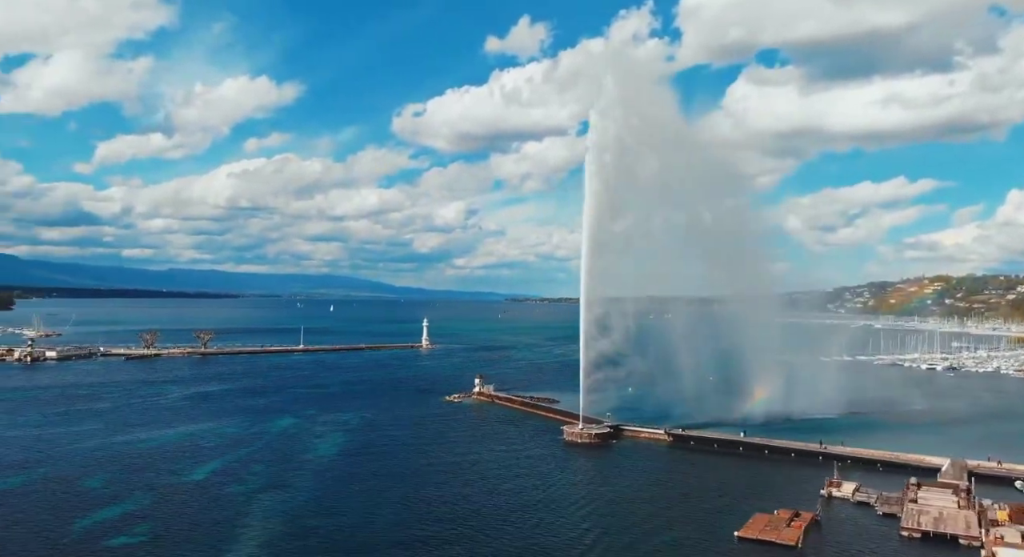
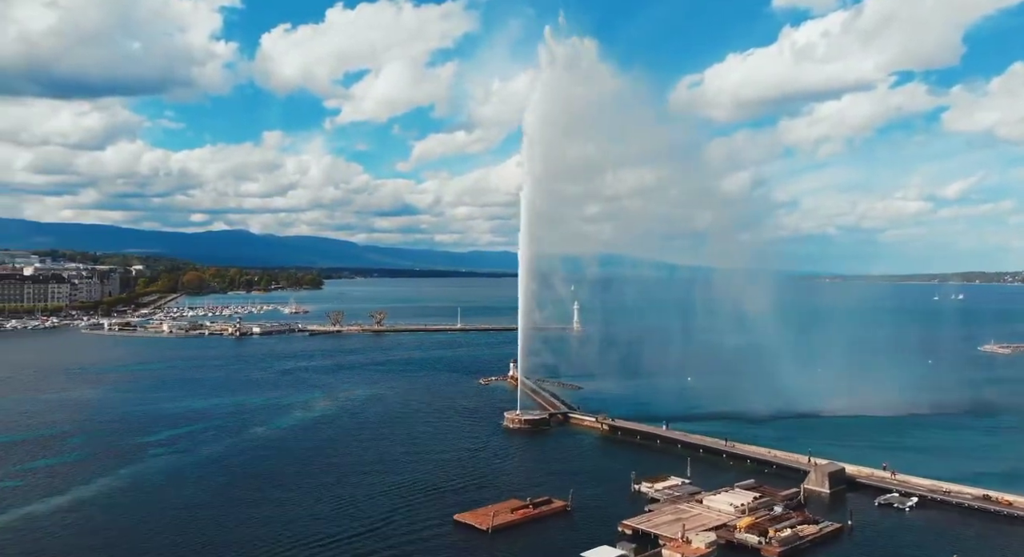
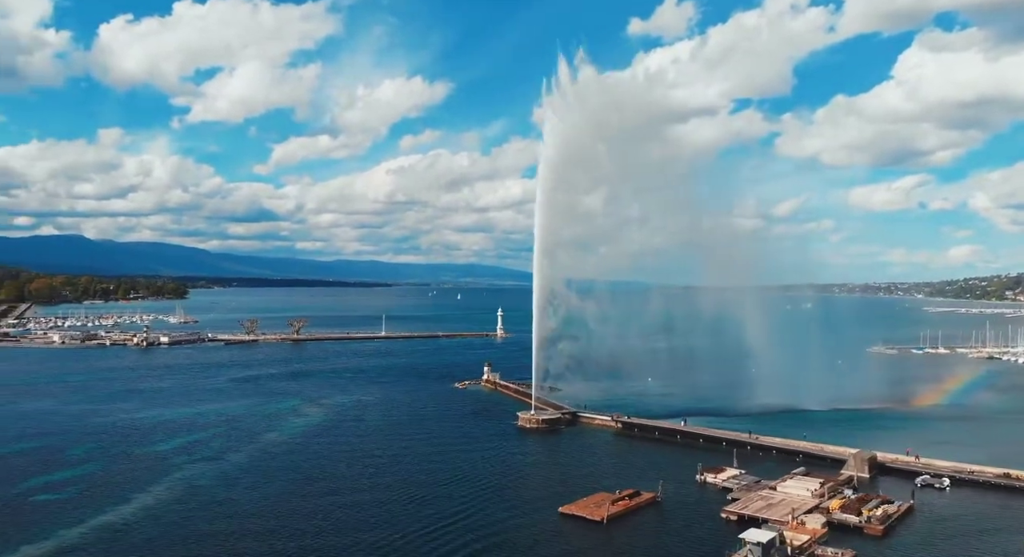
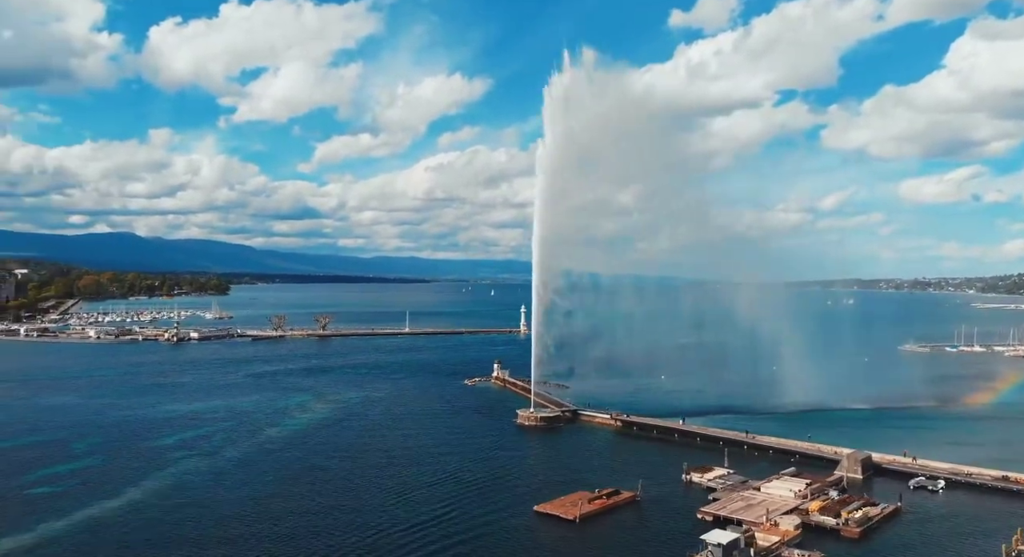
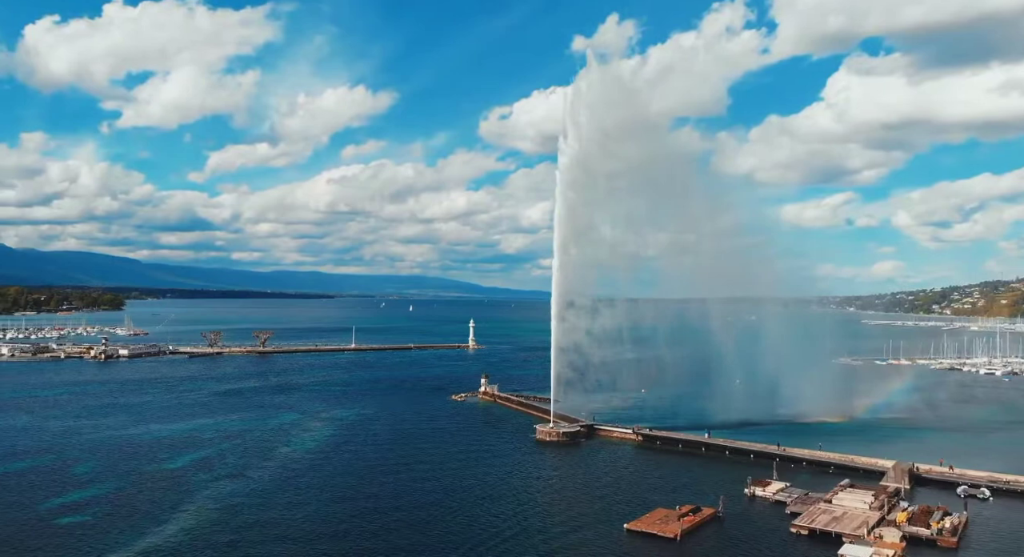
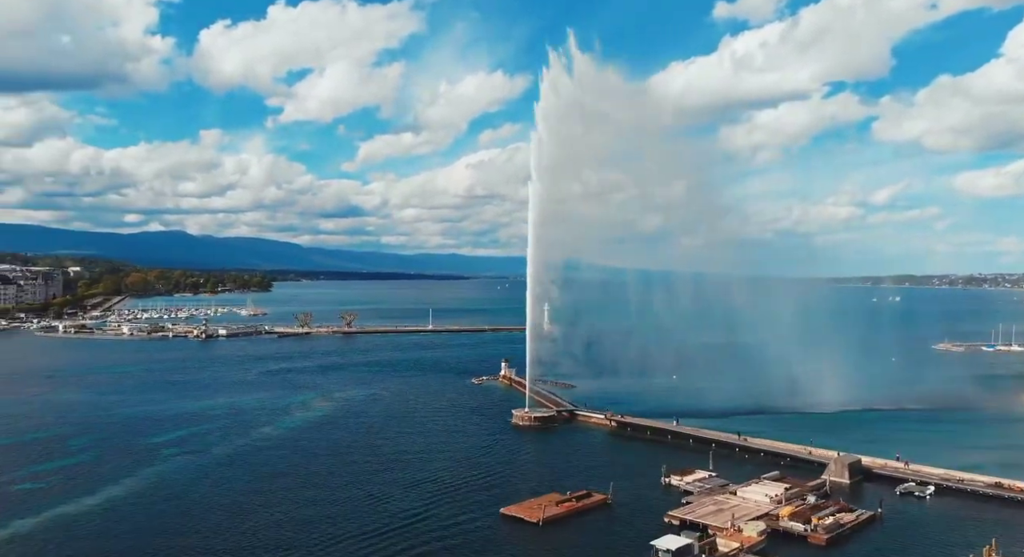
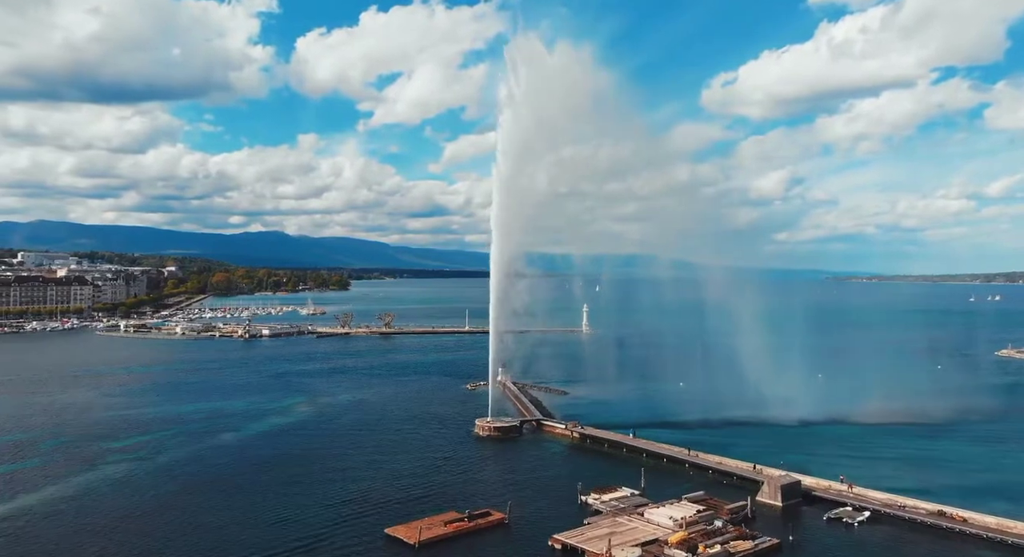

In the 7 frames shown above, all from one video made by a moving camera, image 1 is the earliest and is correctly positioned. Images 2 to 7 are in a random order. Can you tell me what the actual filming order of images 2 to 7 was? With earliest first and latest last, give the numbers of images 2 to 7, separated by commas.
5, 3, 4, 6, 2, 7
